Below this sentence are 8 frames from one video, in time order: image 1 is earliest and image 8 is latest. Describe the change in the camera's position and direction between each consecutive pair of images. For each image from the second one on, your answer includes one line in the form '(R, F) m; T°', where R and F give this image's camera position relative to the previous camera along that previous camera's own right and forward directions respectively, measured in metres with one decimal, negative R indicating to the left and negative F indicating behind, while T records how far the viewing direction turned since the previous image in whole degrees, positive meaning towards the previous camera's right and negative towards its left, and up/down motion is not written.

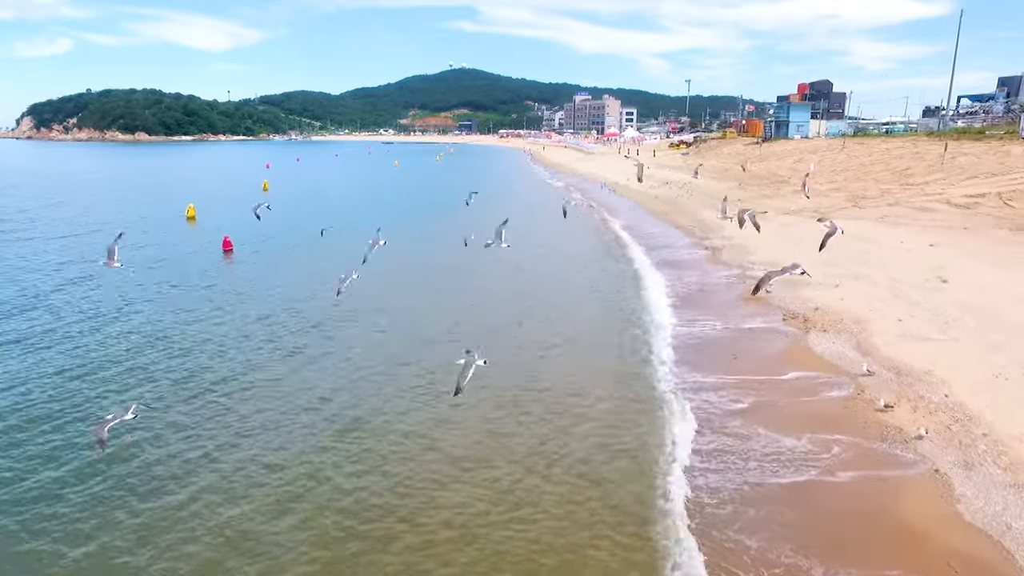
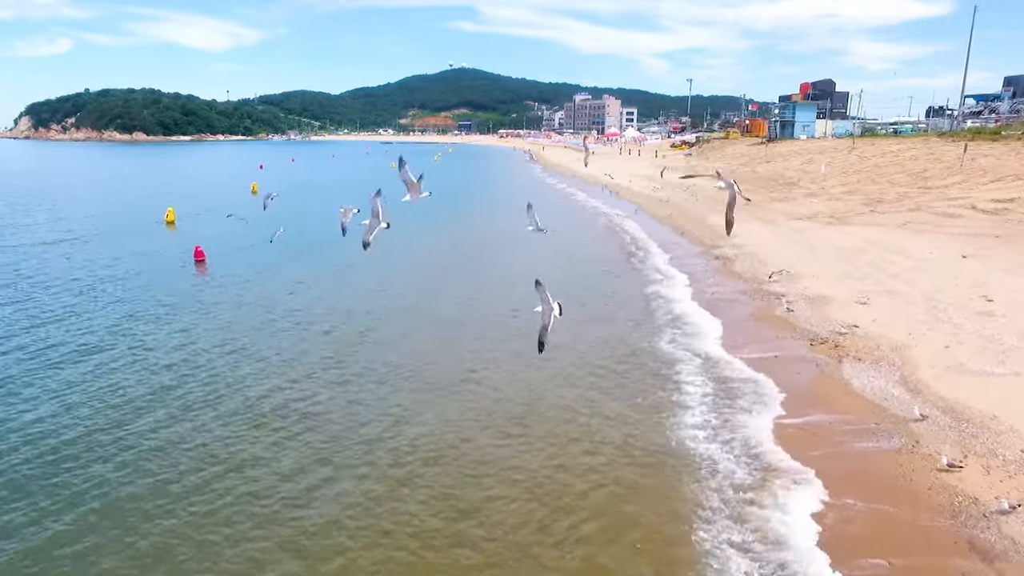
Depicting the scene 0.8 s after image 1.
(+0.2, +1.7) m; 0°
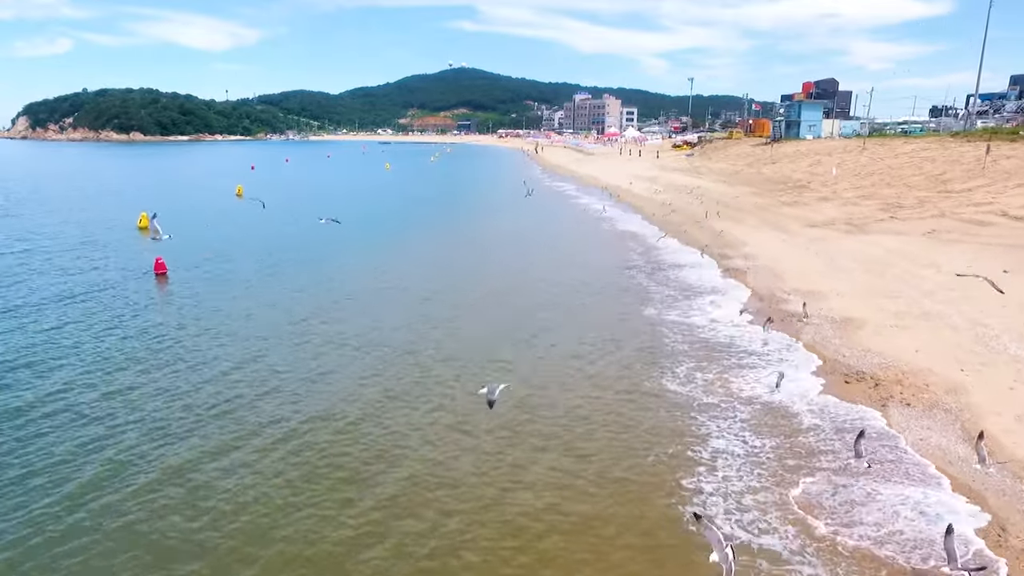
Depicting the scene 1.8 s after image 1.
(+0.3, +1.9) m; 0°
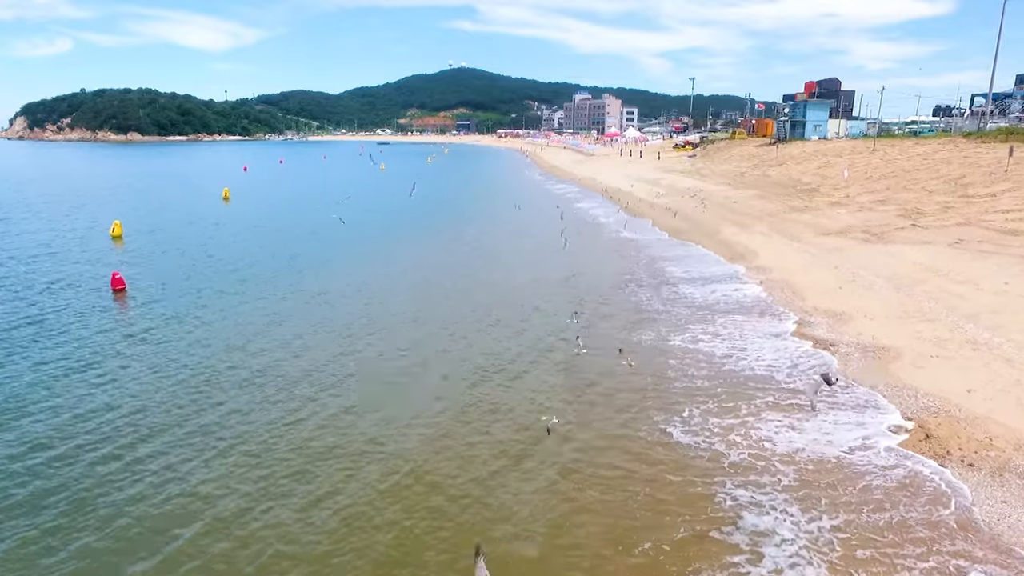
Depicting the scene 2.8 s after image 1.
(+0.2, +1.7) m; 0°
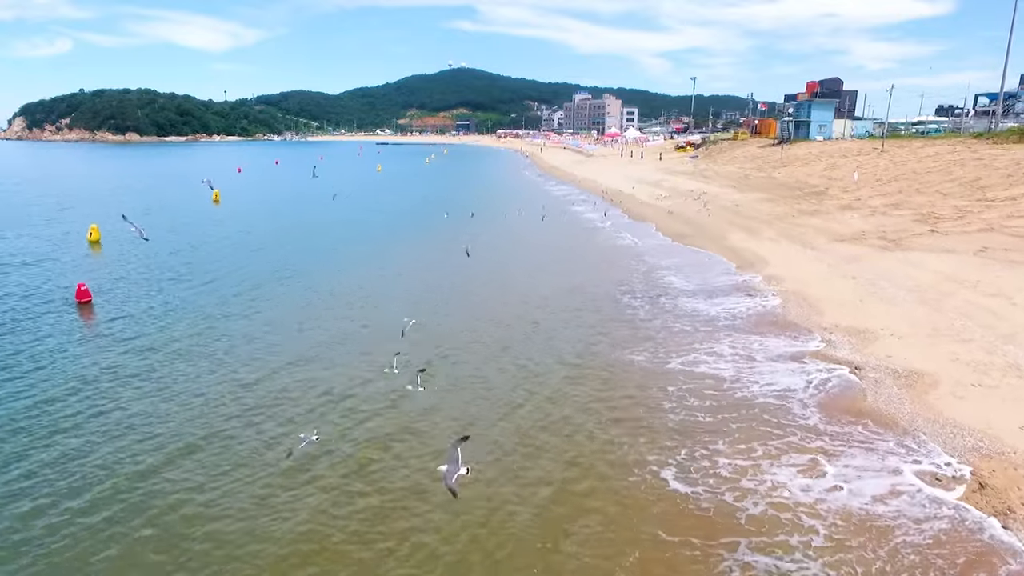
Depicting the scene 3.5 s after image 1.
(+0.1, +1.2) m; 0°
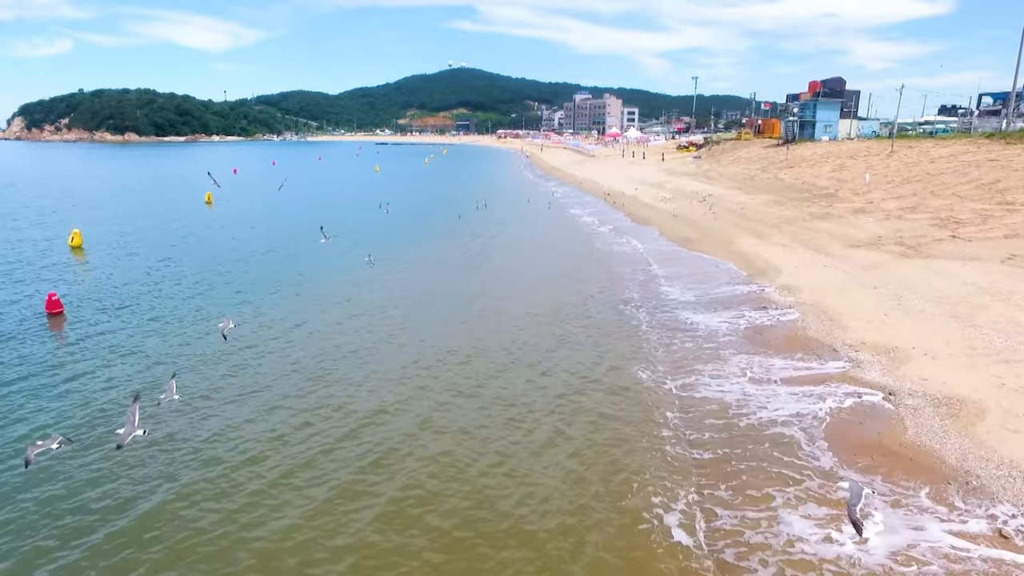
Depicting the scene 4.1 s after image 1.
(0.0, +1.1) m; 0°
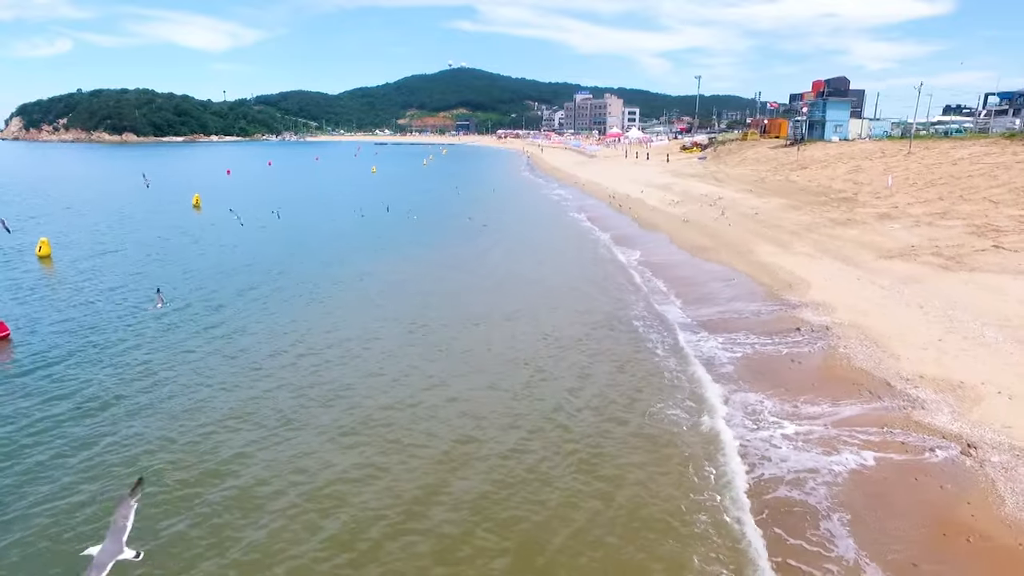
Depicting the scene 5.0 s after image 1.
(-0.1, +1.8) m; 0°
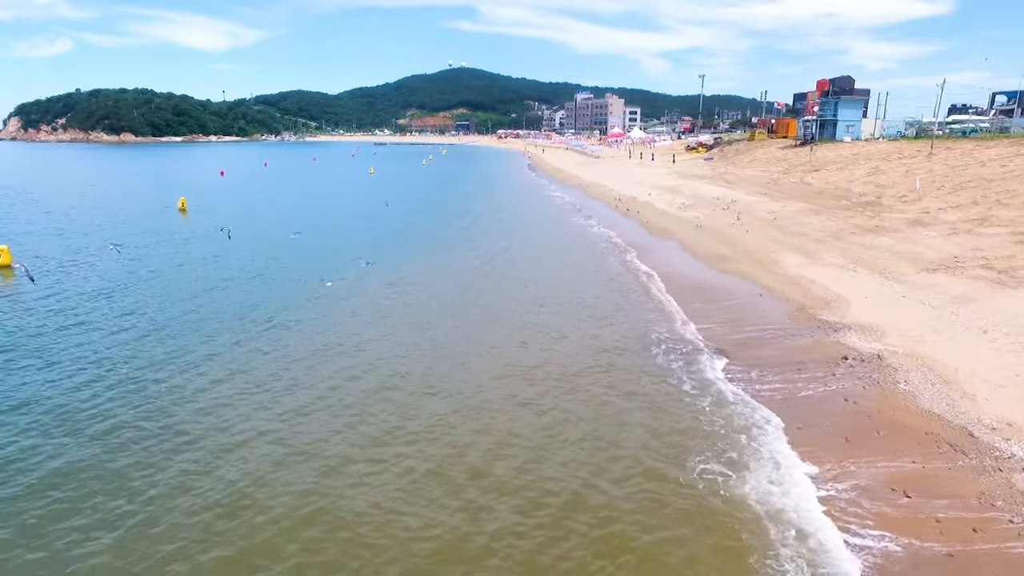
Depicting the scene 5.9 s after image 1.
(-0.1, +1.9) m; 0°
